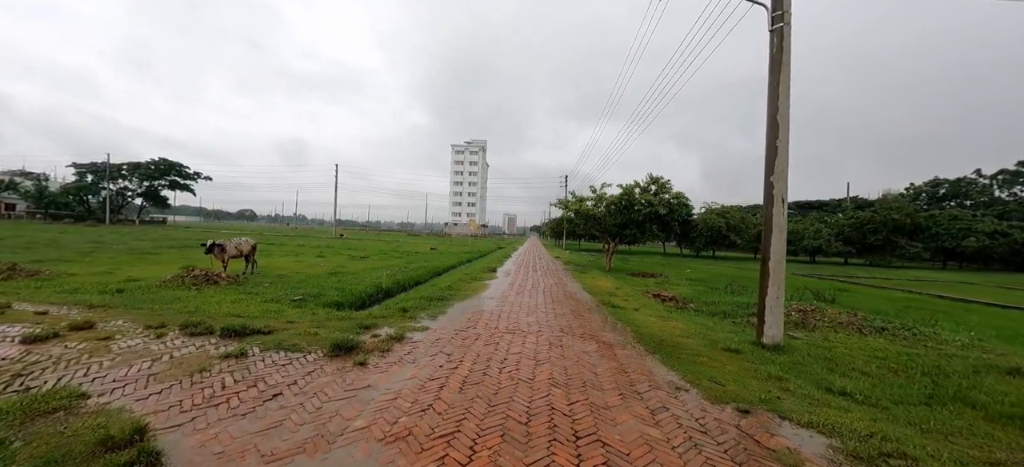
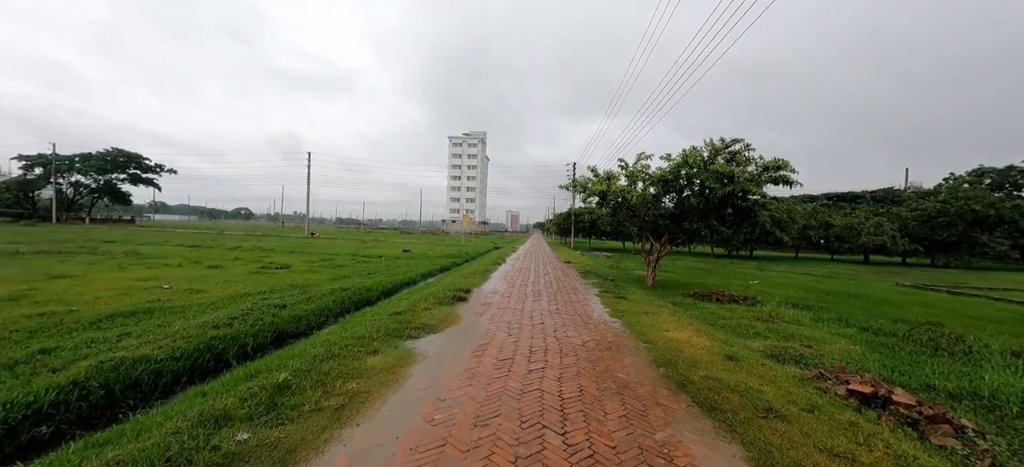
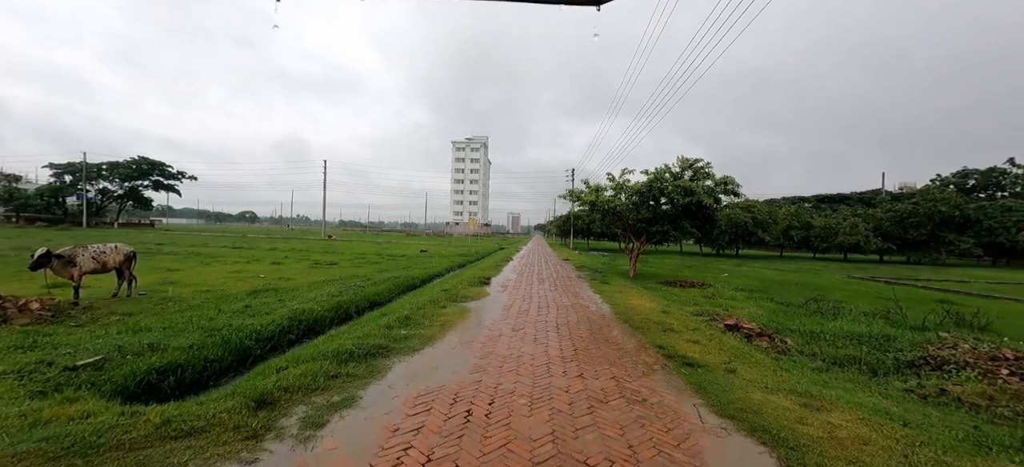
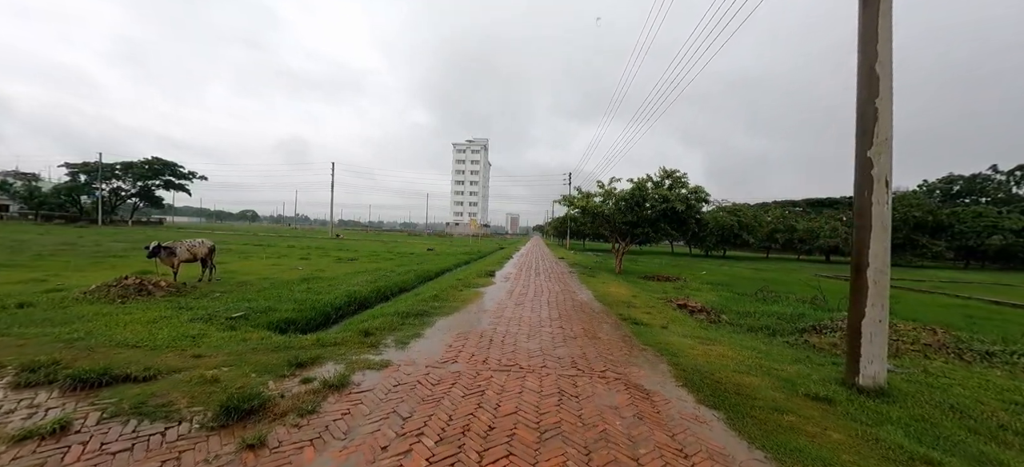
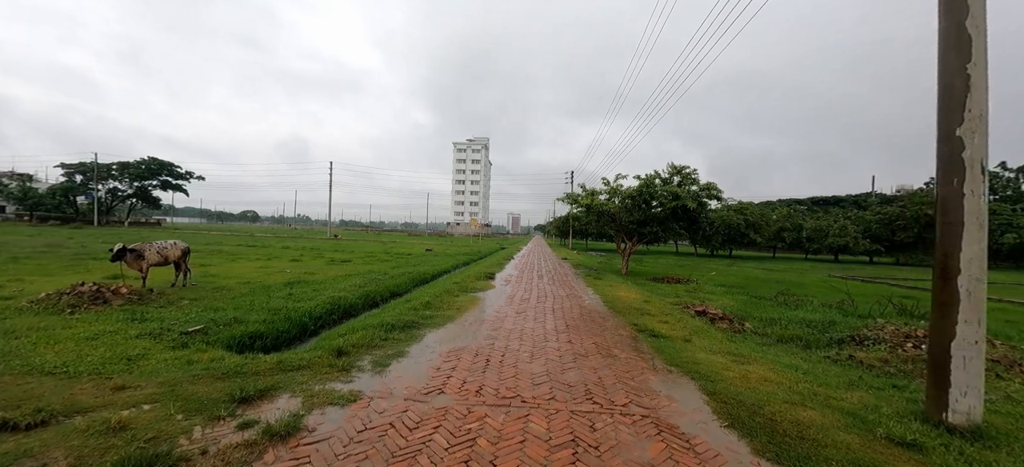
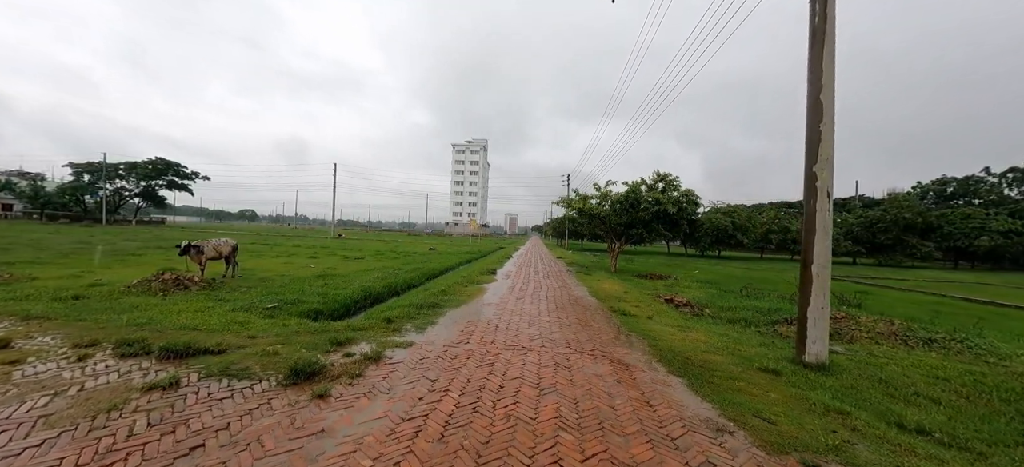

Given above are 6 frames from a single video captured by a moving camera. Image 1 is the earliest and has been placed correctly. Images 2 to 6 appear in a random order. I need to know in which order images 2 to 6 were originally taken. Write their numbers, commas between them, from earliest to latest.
6, 4, 5, 3, 2
